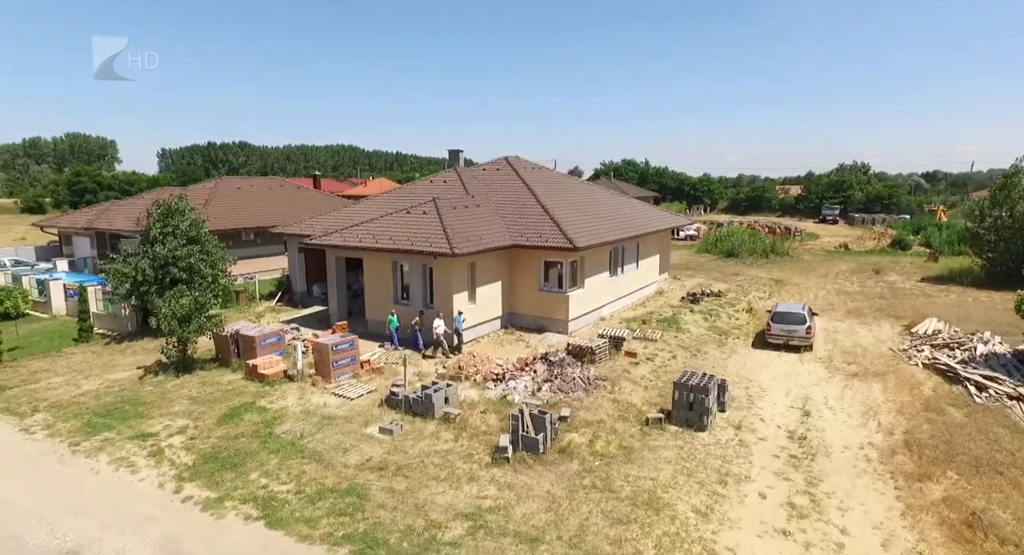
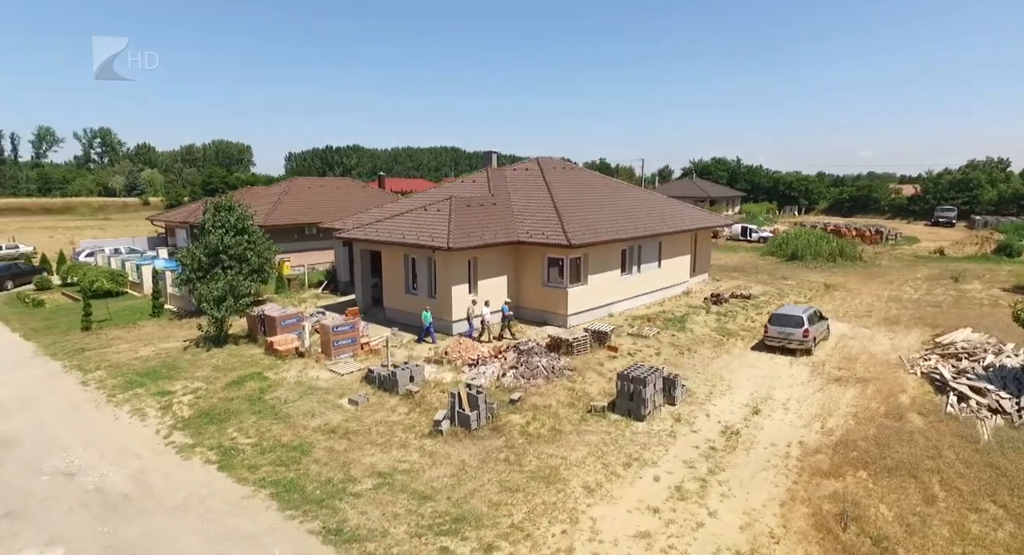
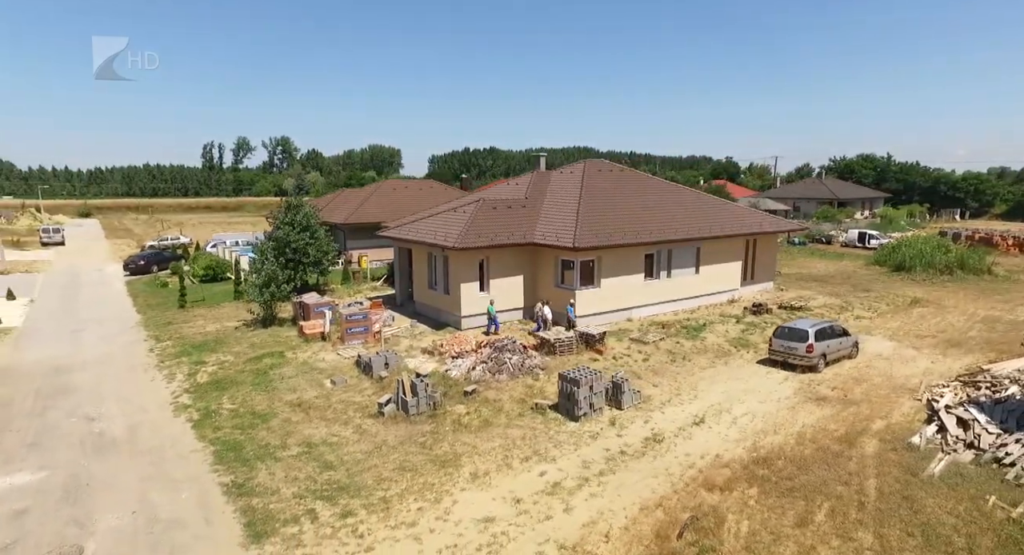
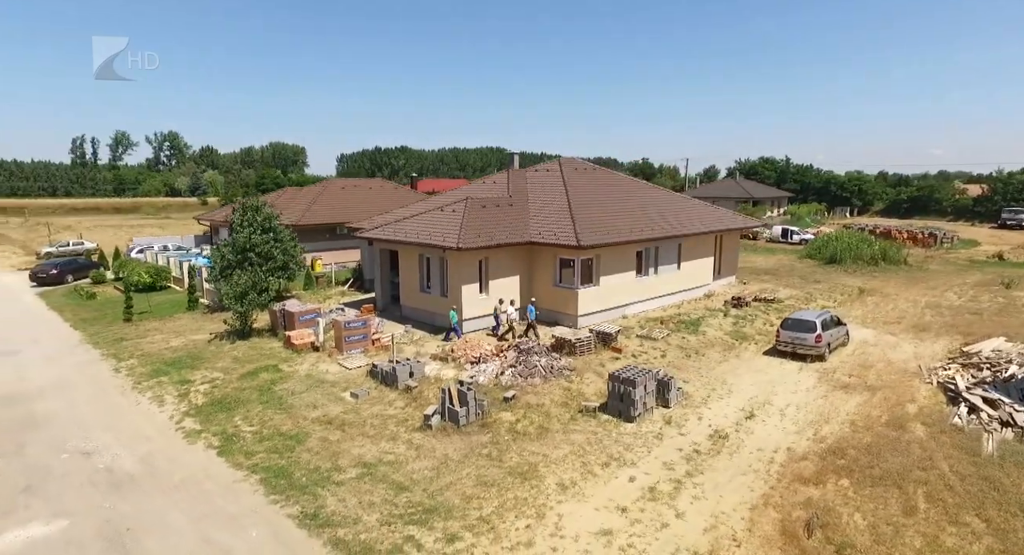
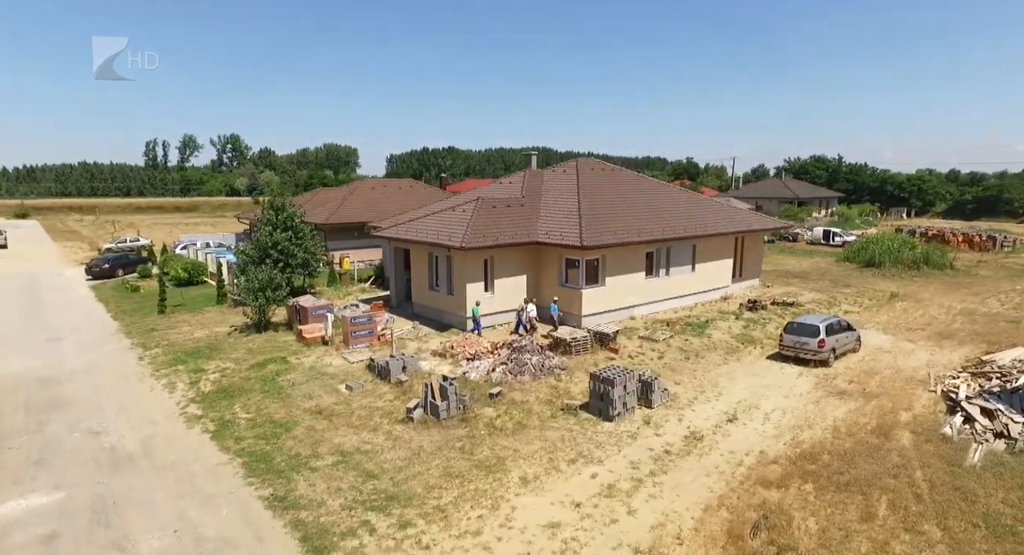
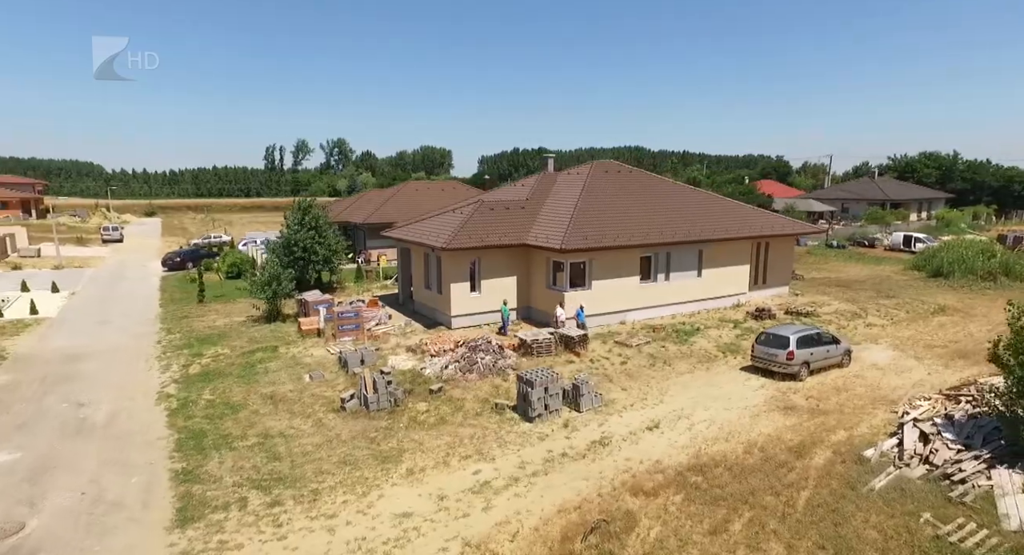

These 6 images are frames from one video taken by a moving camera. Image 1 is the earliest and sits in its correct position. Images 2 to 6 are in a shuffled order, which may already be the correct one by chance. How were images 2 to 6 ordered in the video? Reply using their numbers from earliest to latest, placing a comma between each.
2, 4, 5, 3, 6
